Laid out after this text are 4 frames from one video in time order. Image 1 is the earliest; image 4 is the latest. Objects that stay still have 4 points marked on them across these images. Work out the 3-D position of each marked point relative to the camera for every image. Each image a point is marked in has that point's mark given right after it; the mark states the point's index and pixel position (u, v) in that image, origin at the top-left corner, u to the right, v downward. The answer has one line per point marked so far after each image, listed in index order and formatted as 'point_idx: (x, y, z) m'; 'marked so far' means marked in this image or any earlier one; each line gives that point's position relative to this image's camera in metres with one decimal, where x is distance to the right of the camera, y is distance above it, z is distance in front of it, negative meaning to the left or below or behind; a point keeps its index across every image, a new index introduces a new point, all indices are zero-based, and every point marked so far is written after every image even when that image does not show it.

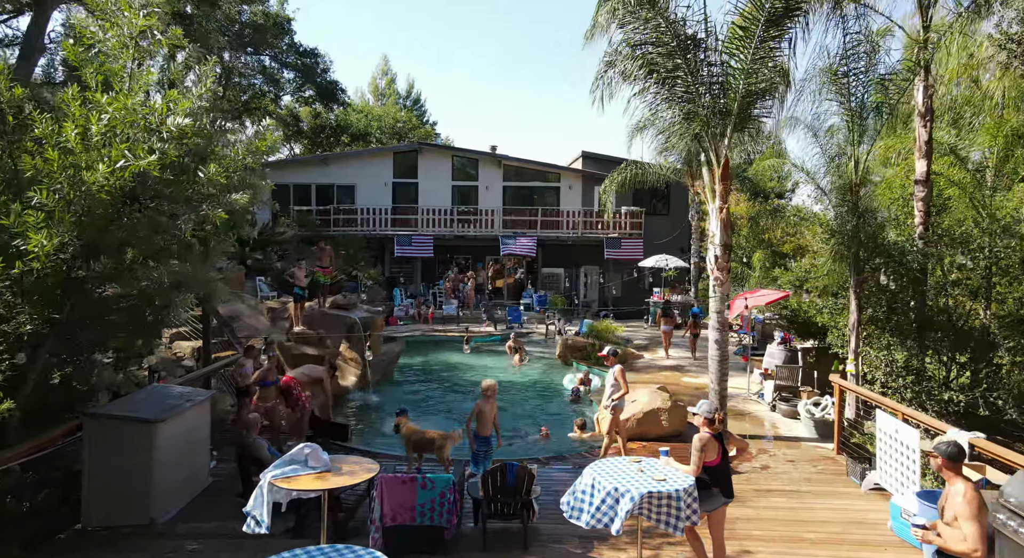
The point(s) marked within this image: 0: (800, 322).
0: (+5.8, -0.9, +13.2) m
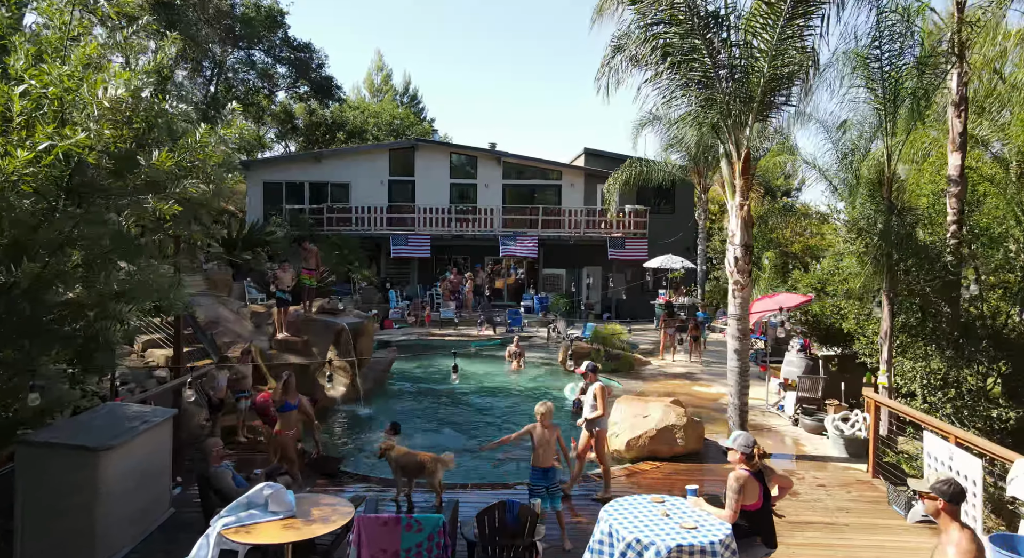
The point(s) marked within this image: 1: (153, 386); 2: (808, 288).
0: (+5.8, -0.9, +12.3) m
1: (-5.6, -1.7, +10.3) m
2: (+5.8, -0.2, +12.9) m
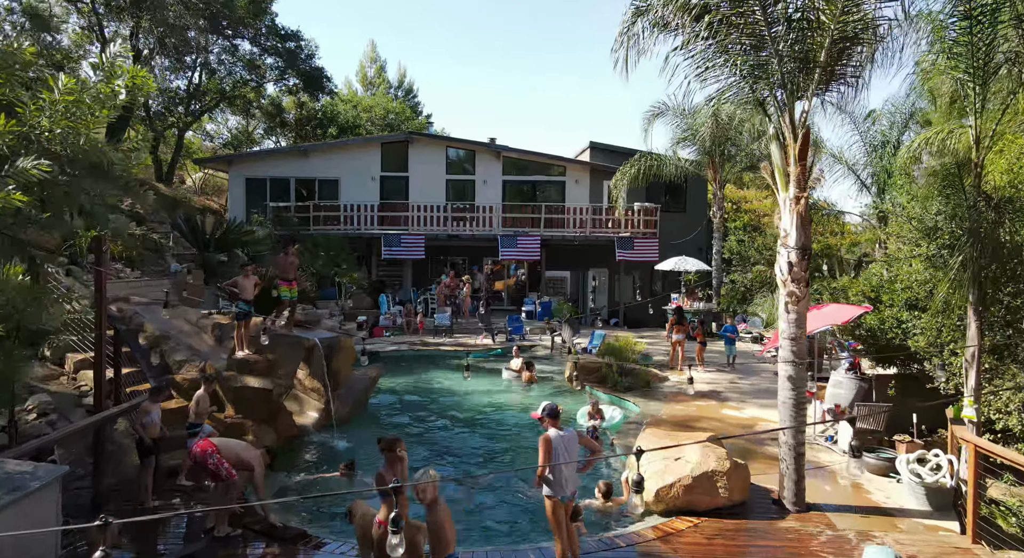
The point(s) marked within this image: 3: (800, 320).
0: (+5.8, -1.0, +10.5) m
1: (-5.6, -1.8, +8.5) m
2: (+5.8, -0.3, +11.1) m
3: (+3.4, -0.5, +7.7) m
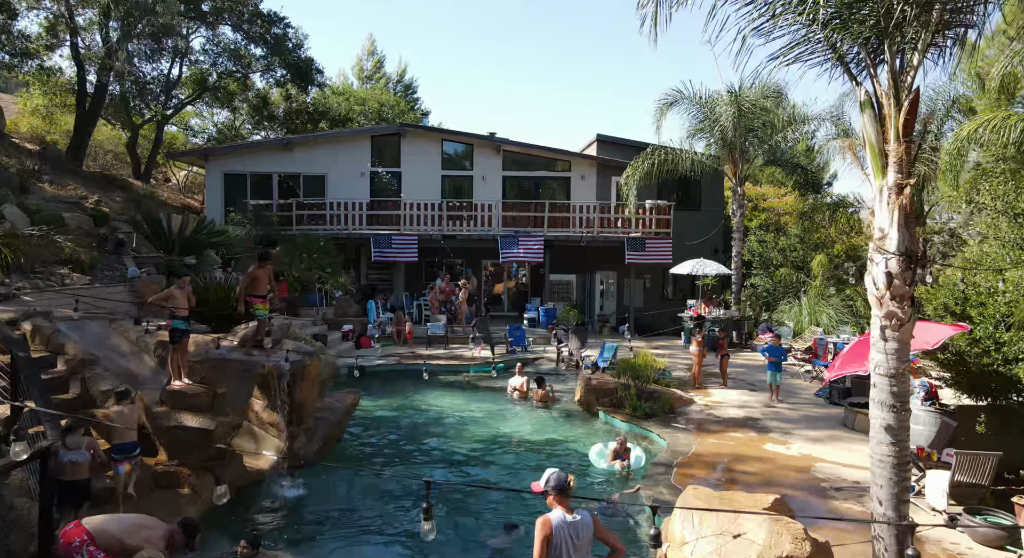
0: (+5.9, -1.2, +8.5) m
1: (-5.6, -1.9, +6.6) m
2: (+5.8, -0.4, +9.2) m
3: (+3.4, -0.6, +5.8) m
